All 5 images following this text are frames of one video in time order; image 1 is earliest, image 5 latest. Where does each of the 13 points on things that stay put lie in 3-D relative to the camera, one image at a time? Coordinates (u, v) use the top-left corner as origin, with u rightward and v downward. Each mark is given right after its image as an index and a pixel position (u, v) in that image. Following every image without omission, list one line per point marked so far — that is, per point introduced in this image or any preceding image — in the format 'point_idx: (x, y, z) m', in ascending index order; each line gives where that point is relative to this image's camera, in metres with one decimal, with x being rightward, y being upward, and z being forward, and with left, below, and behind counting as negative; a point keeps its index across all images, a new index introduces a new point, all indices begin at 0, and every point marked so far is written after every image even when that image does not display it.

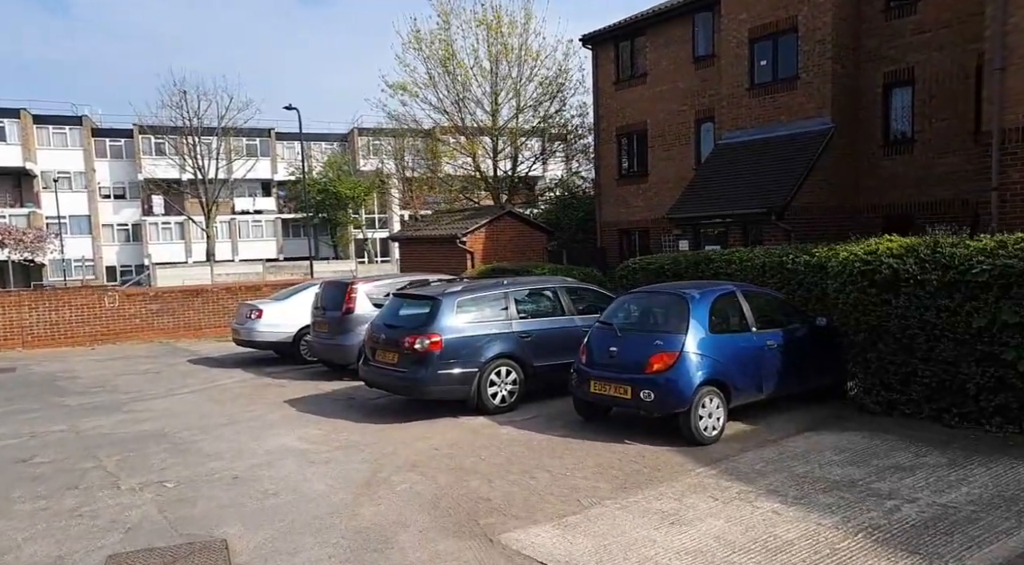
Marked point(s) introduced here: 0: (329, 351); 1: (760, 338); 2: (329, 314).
0: (-2.9, -1.1, +12.2) m
1: (+2.4, -0.5, +7.4) m
2: (-3.0, -0.5, +12.4) m
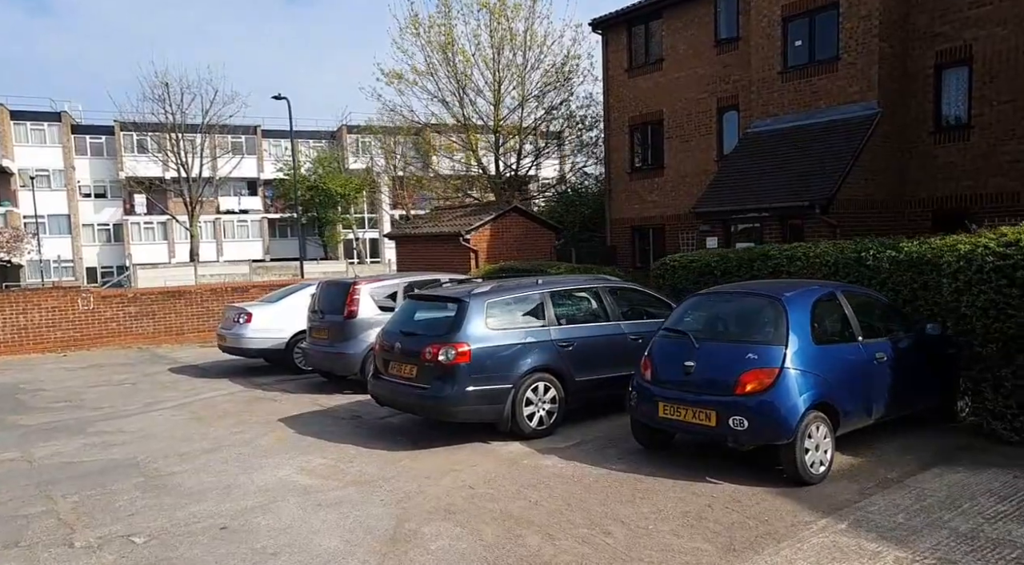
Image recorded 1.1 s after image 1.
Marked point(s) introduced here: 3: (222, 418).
0: (-2.6, -1.1, +10.7) m
1: (+2.8, -0.5, +6.1) m
2: (-2.6, -0.5, +11.0) m
3: (-3.6, -1.7, +9.5) m
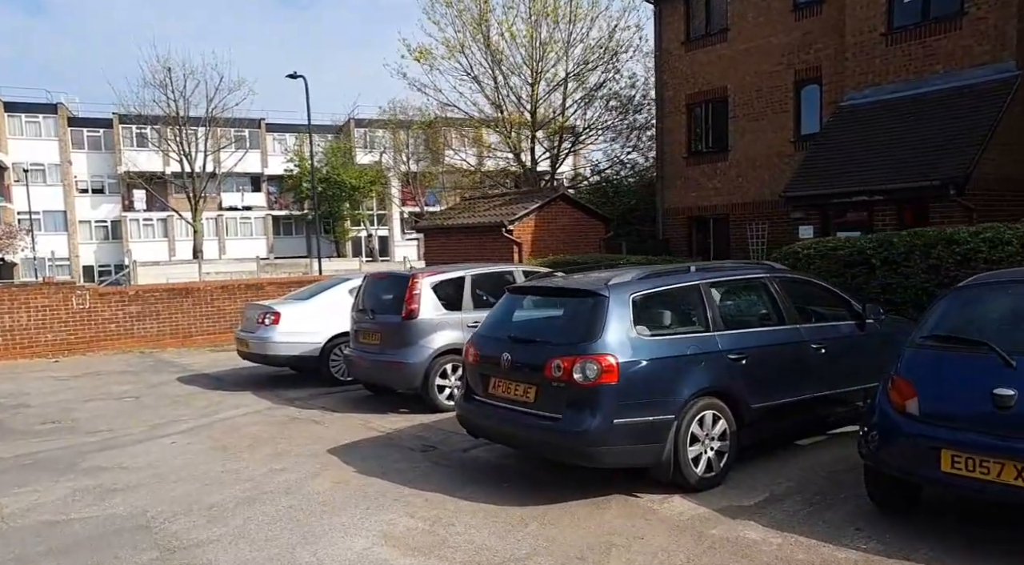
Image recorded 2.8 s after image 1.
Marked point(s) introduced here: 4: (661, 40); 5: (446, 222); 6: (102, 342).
0: (-1.5, -1.0, +8.6) m
1: (+3.9, -0.4, +4.0) m
2: (-1.5, -0.4, +8.8) m
3: (-2.5, -1.6, +7.4) m
4: (+3.7, +6.1, +19.2) m
5: (-1.5, +1.5, +18.3) m
6: (-7.7, -1.1, +14.4) m
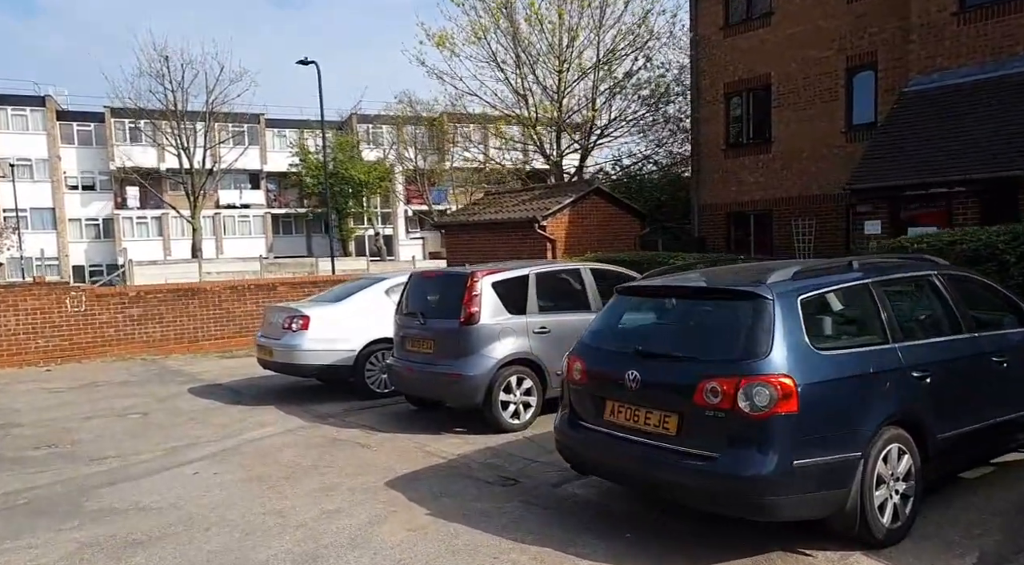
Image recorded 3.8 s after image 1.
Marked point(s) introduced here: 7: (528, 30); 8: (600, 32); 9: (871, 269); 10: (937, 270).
0: (-0.8, -1.0, +7.5) m
1: (+4.7, -0.4, +2.9) m
2: (-0.8, -0.4, +7.7) m
3: (-1.8, -1.6, +6.2) m
4: (+4.3, +6.1, +18.1) m
5: (-0.9, +1.5, +17.2) m
6: (-7.1, -1.1, +13.2) m
7: (+0.5, +6.5, +19.6) m
8: (+2.2, +6.4, +19.7) m
9: (+2.3, +0.1, +4.9) m
10: (+2.9, +0.1, +5.2) m
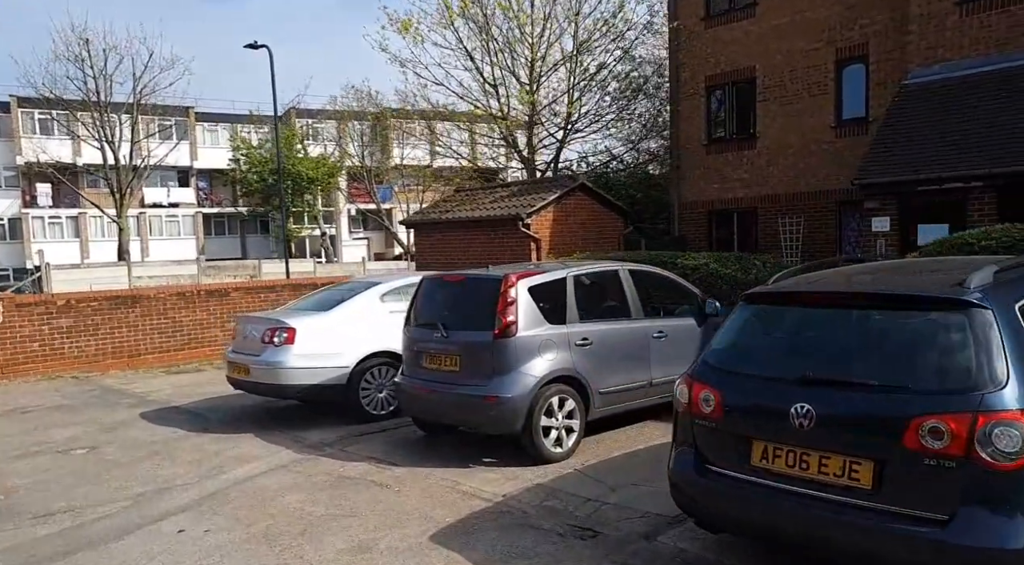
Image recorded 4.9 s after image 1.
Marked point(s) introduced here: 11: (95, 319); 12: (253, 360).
0: (-0.4, -1.1, +6.3) m
1: (+5.4, -0.4, +2.2) m
2: (-0.5, -0.5, +6.5) m
3: (-1.3, -1.6, +5.0) m
4: (+3.7, +6.0, +17.3) m
5: (-1.4, +1.4, +15.9) m
6: (-7.2, -1.2, +11.5) m
7: (-0.3, +6.4, +18.5) m
8: (+1.4, +6.4, +18.8) m
9: (+2.9, +0.1, +4.0) m
10: (+3.4, 0.0, +4.4) m
11: (-6.4, -0.5, +12.0) m
12: (-2.6, -0.8, +7.9) m
